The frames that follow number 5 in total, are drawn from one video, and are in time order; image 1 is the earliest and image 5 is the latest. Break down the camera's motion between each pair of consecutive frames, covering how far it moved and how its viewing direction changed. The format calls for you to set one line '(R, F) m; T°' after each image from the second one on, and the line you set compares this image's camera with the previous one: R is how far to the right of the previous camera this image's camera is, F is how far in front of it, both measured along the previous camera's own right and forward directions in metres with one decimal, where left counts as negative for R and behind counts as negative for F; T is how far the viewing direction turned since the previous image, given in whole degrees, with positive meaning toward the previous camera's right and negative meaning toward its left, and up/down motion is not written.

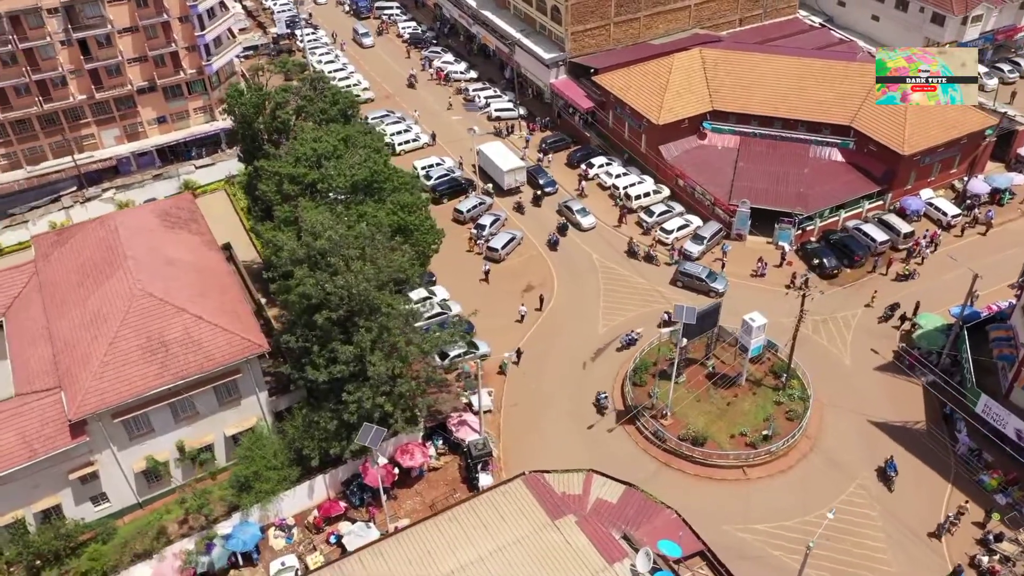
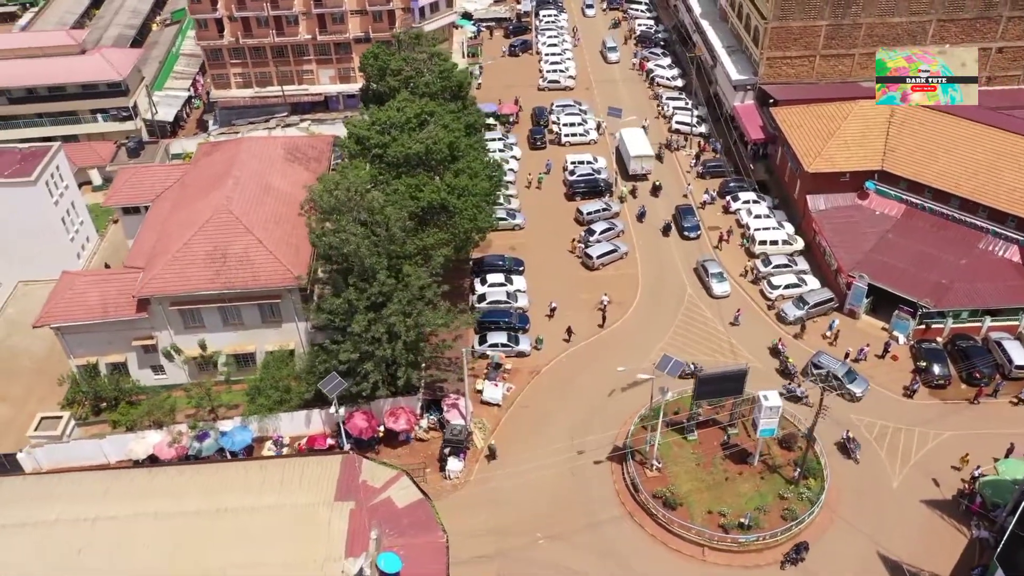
(+13.2, +2.1) m; -19°
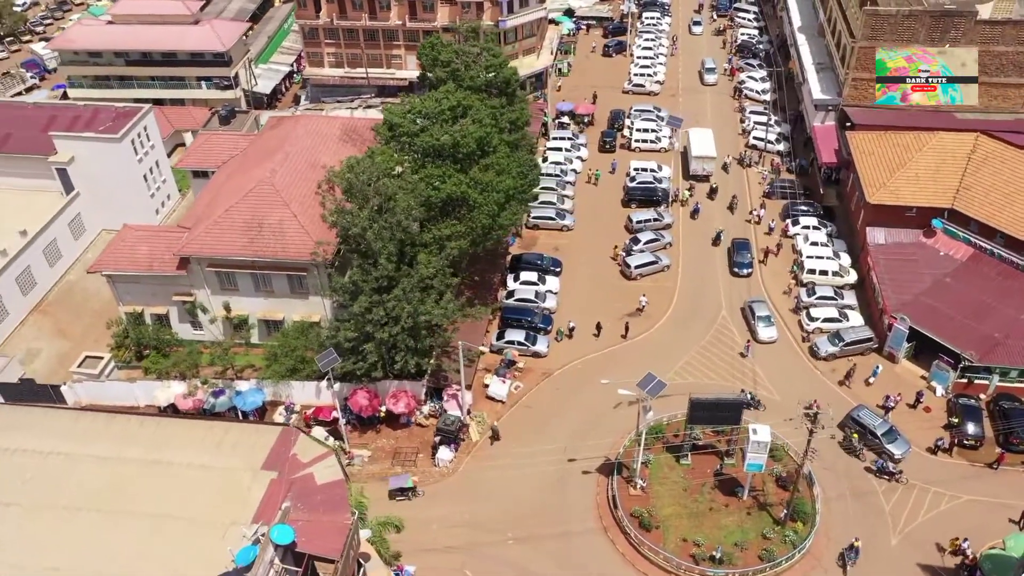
(+5.8, +0.3) m; -8°
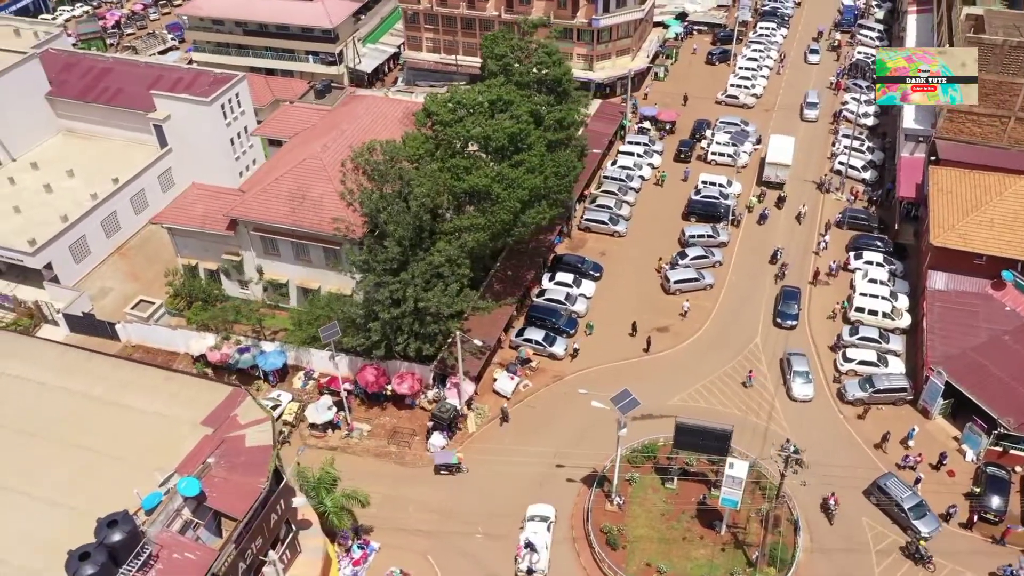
(+6.3, +0.5) m; -9°
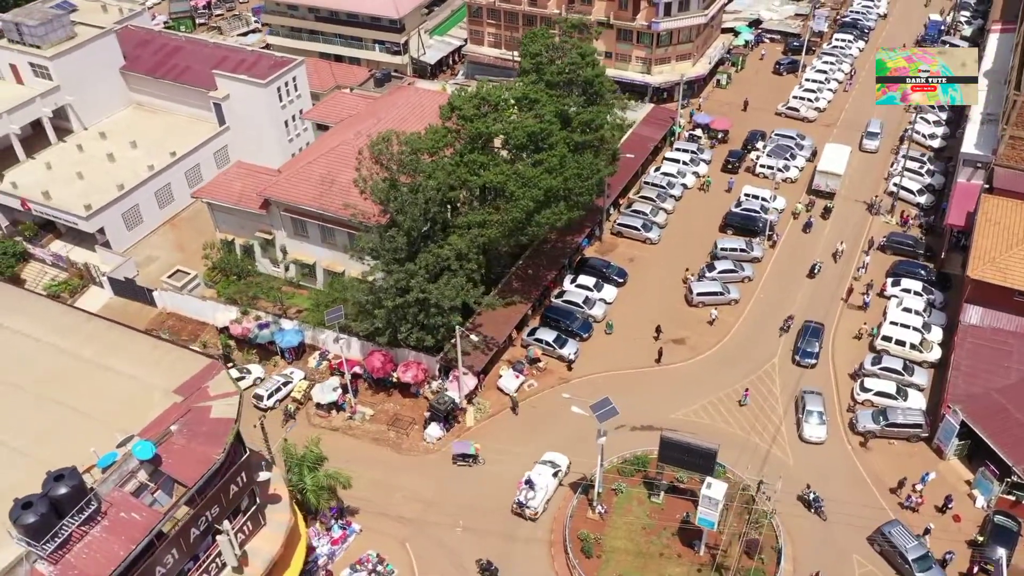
(+4.1, +0.2) m; -6°
